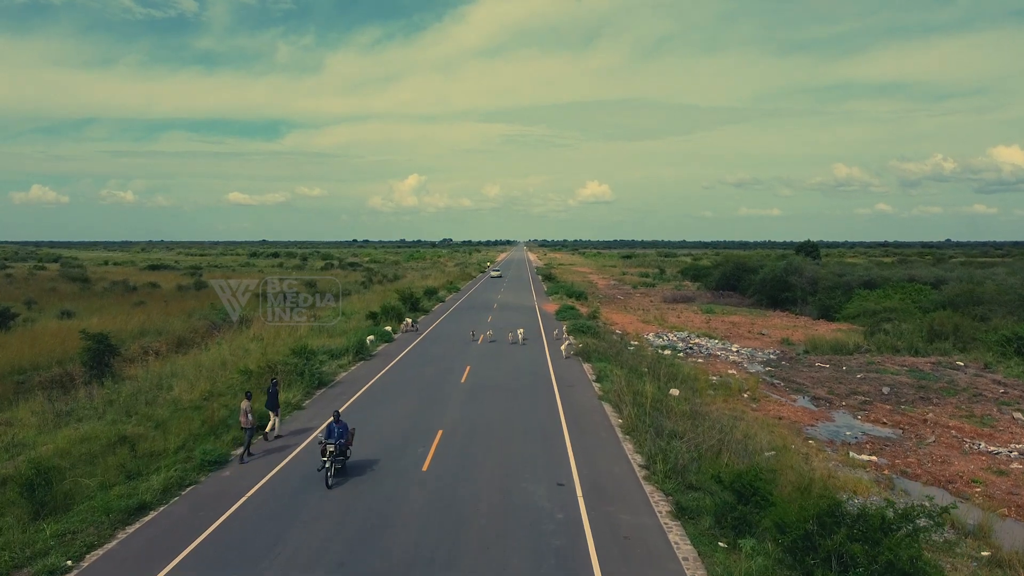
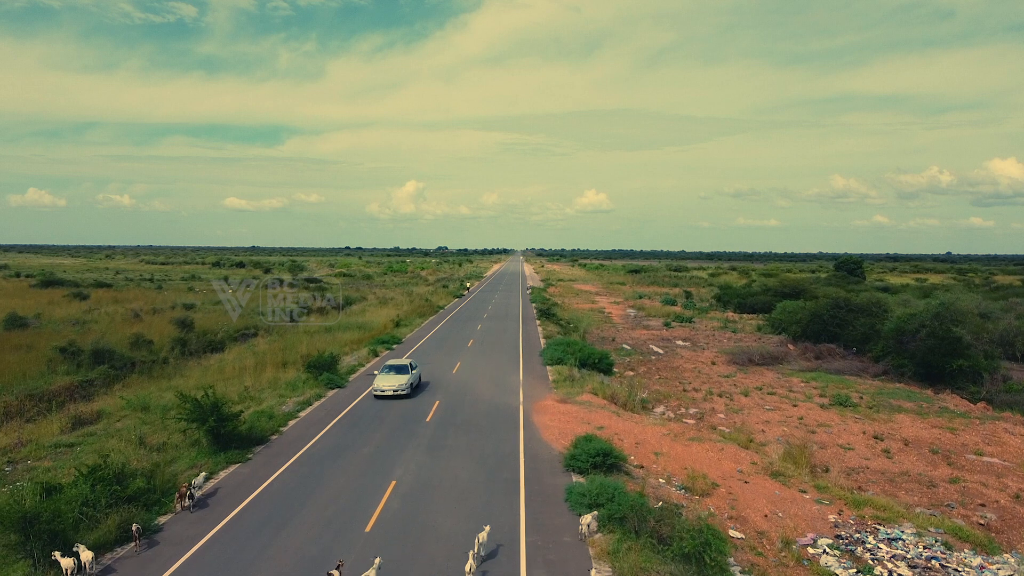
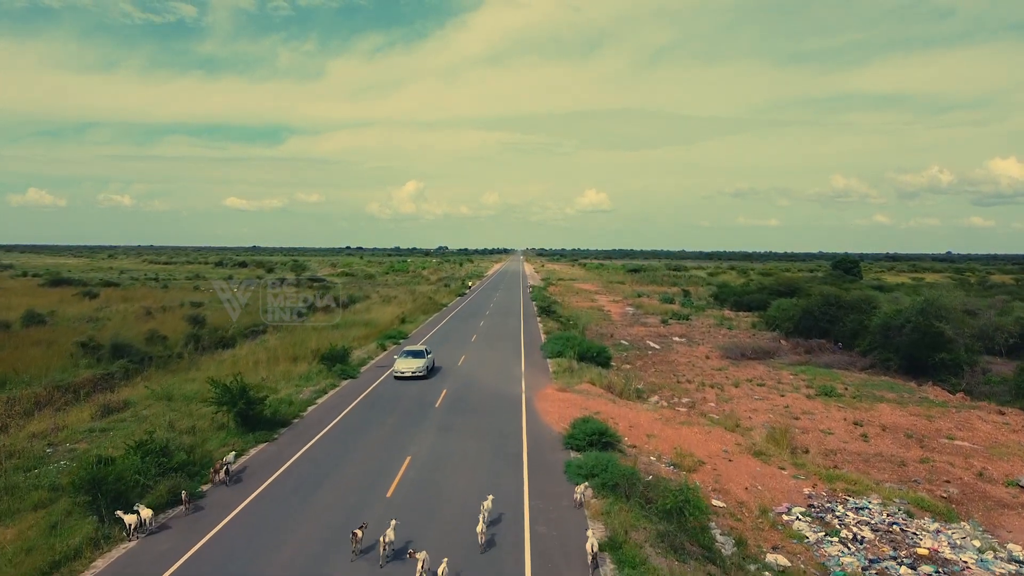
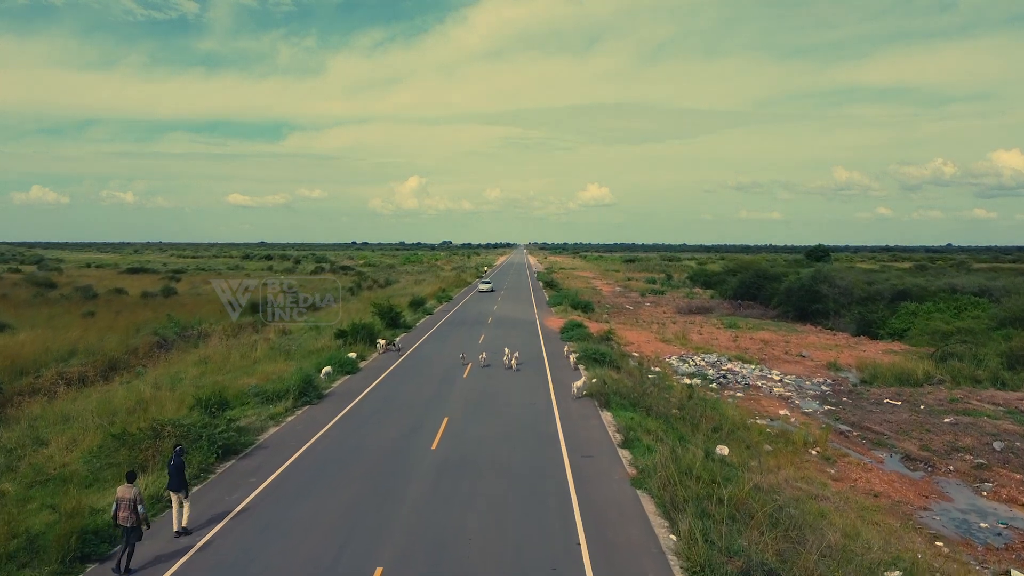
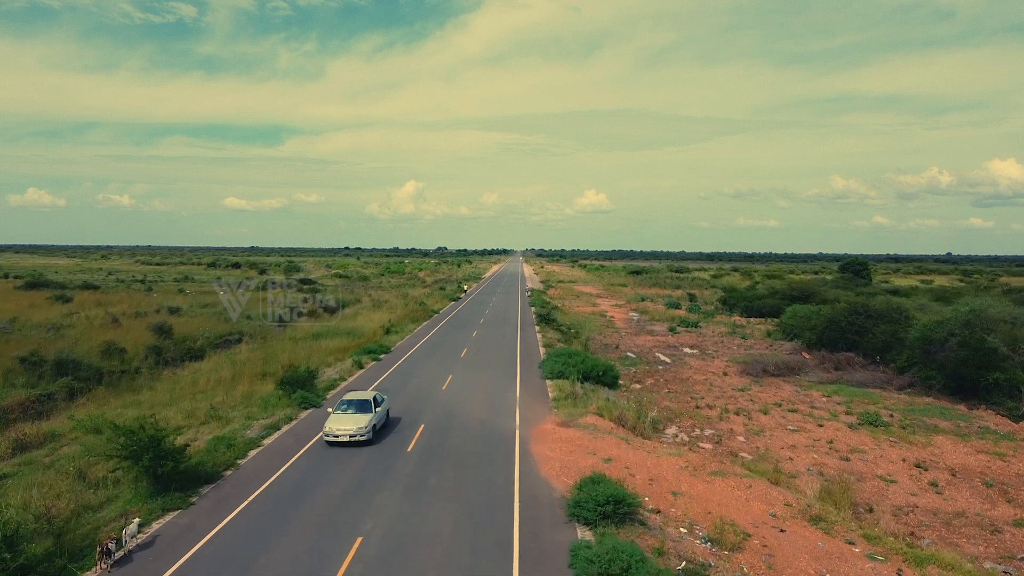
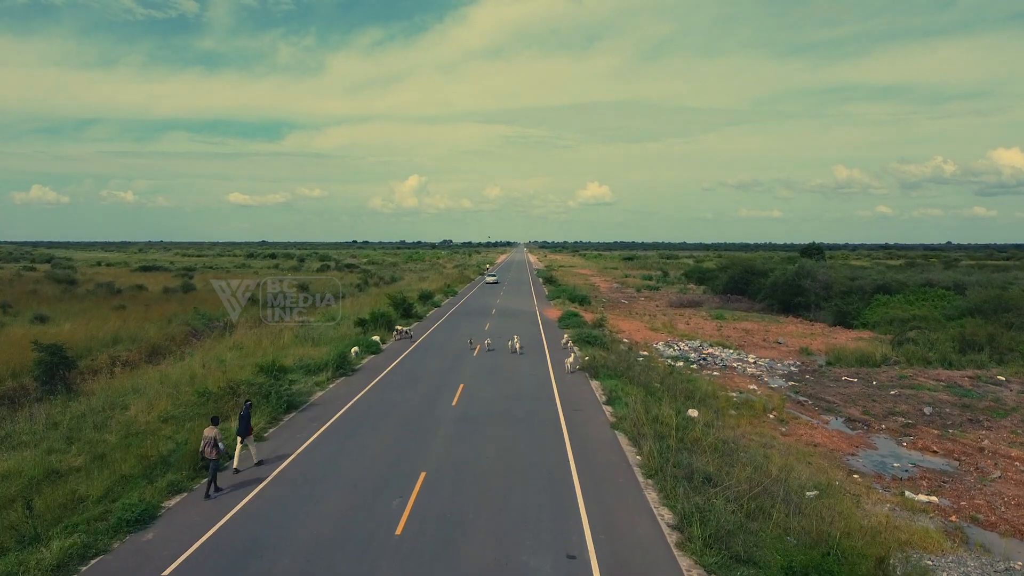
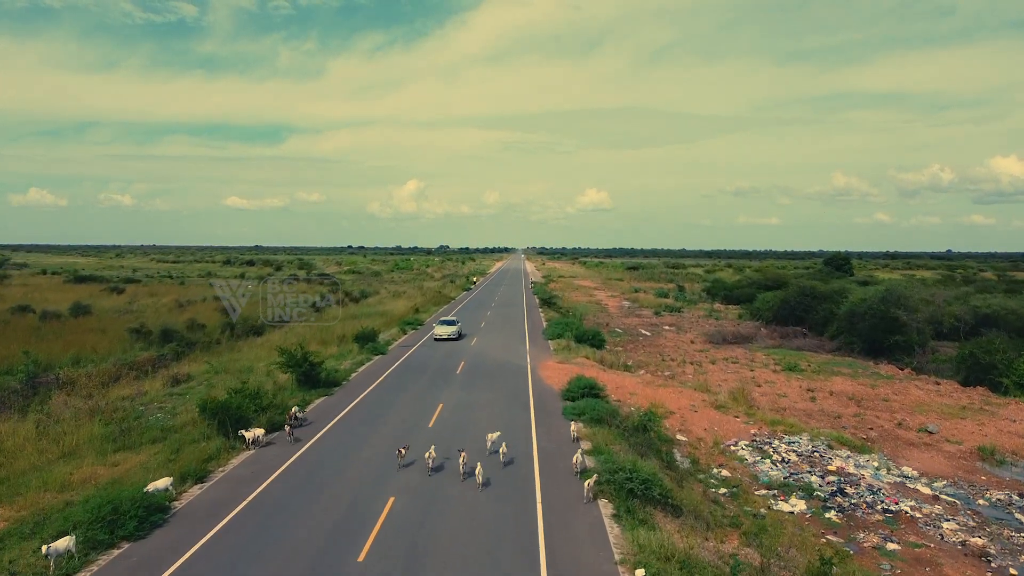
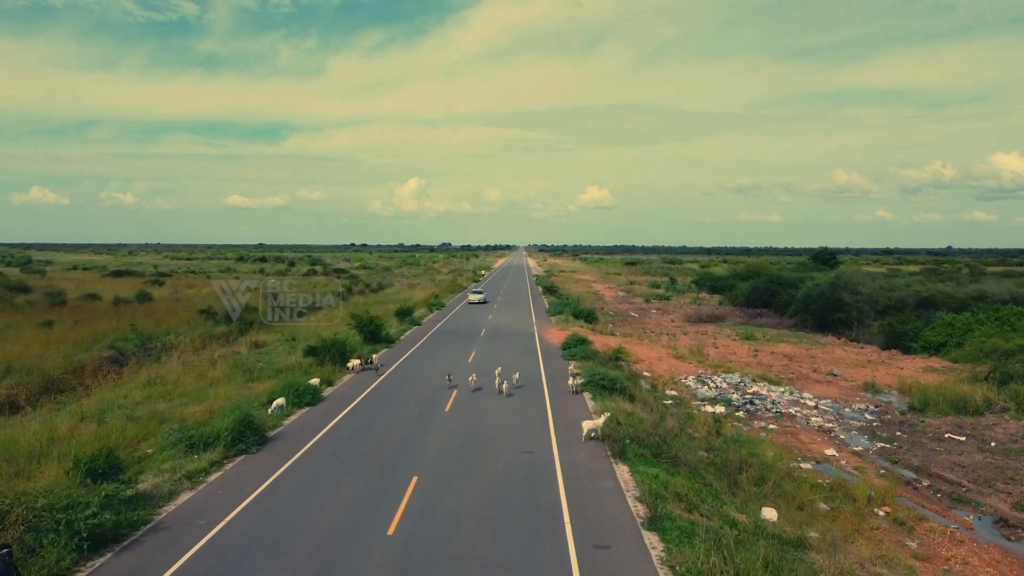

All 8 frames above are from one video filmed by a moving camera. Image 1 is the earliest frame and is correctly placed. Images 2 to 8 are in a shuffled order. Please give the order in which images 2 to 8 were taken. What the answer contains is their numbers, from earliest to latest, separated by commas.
6, 4, 8, 7, 3, 2, 5
